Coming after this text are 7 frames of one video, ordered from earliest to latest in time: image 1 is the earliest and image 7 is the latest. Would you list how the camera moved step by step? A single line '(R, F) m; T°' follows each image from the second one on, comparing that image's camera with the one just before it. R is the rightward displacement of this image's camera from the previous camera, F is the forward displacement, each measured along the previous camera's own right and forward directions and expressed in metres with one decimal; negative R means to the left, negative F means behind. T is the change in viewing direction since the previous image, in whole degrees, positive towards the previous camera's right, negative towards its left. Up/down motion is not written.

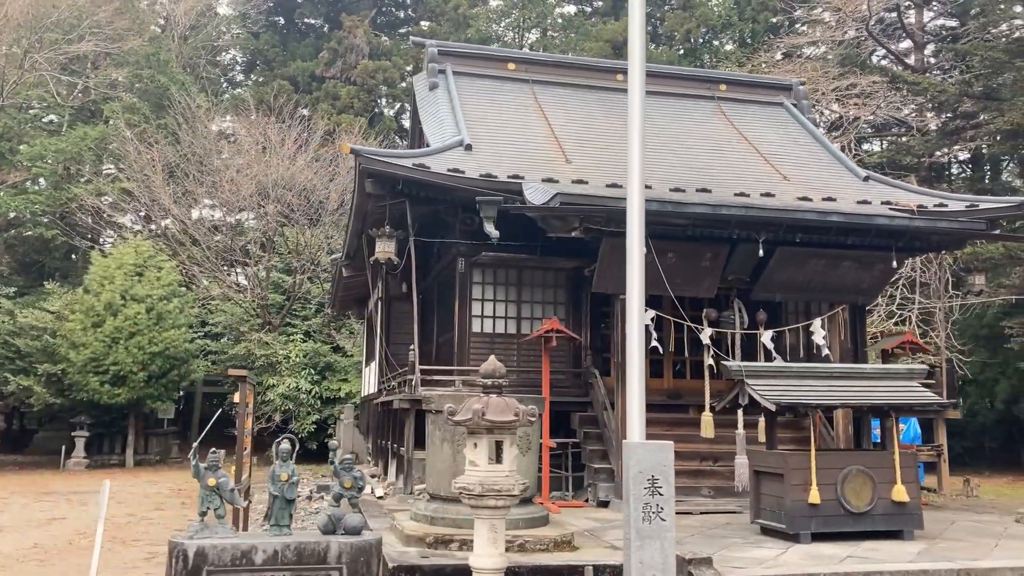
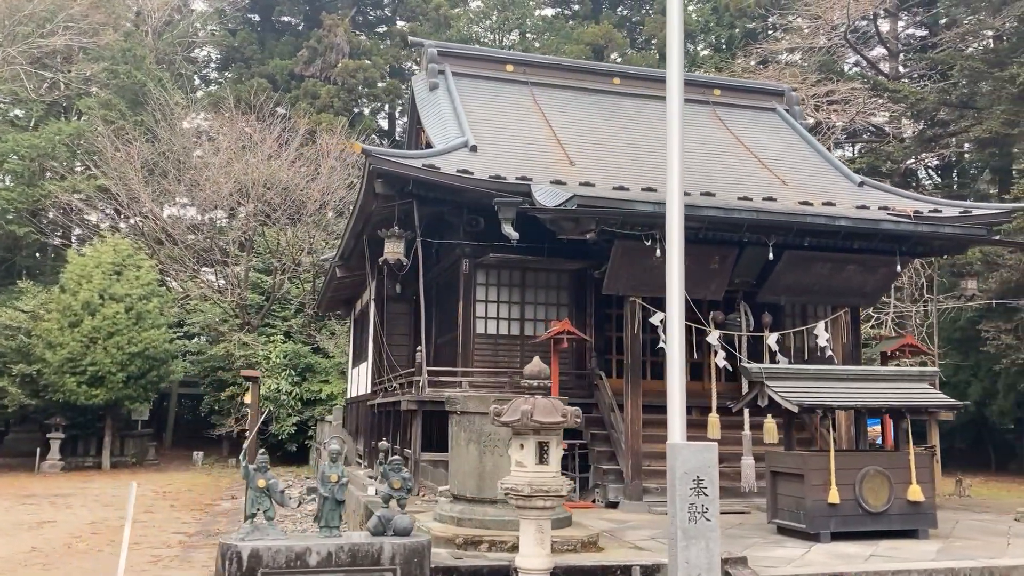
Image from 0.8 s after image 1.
(-0.4, 0.0) m; +2°
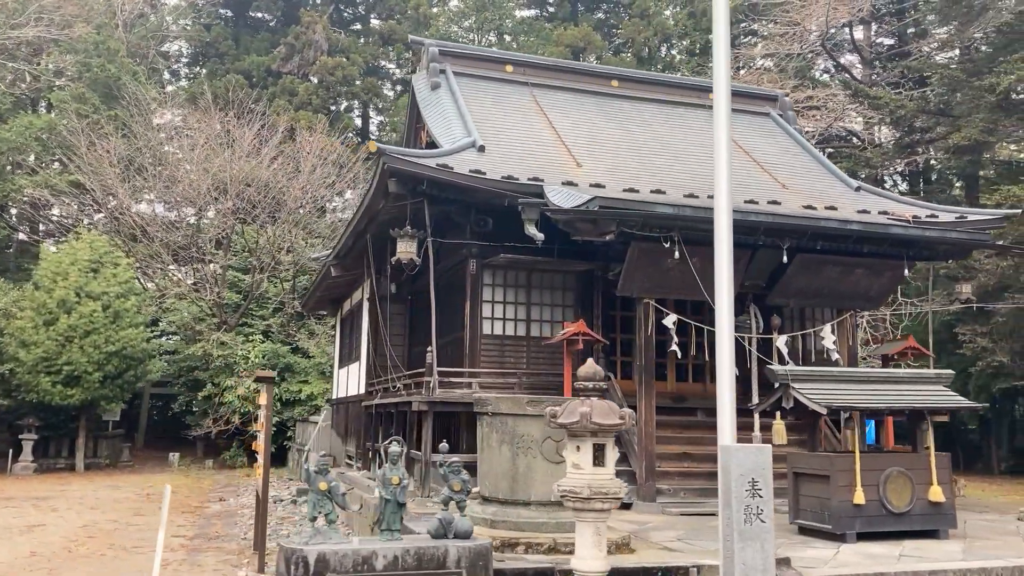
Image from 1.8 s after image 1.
(-0.5, 0.0) m; +2°
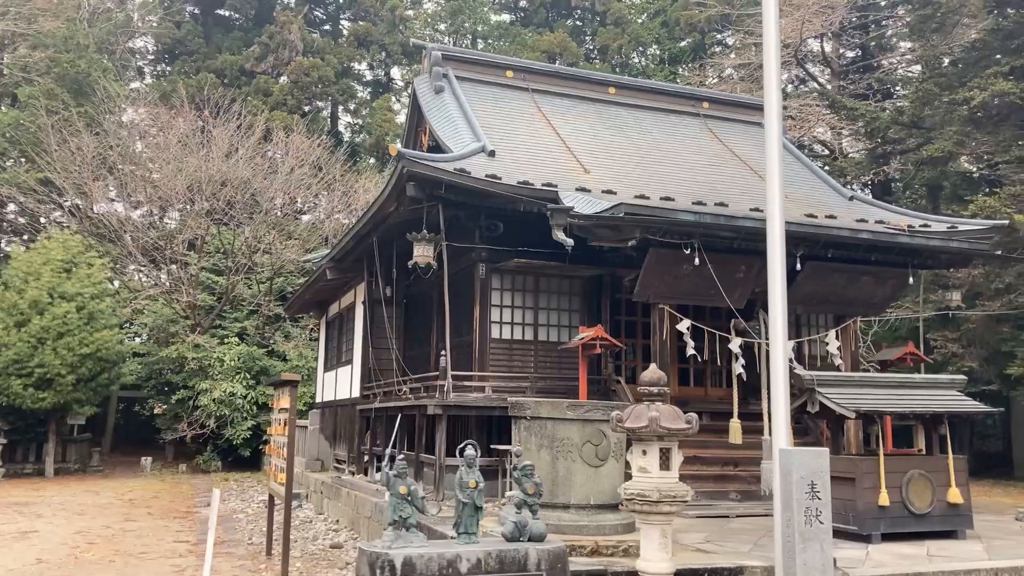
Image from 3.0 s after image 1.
(-0.6, 0.0) m; +3°
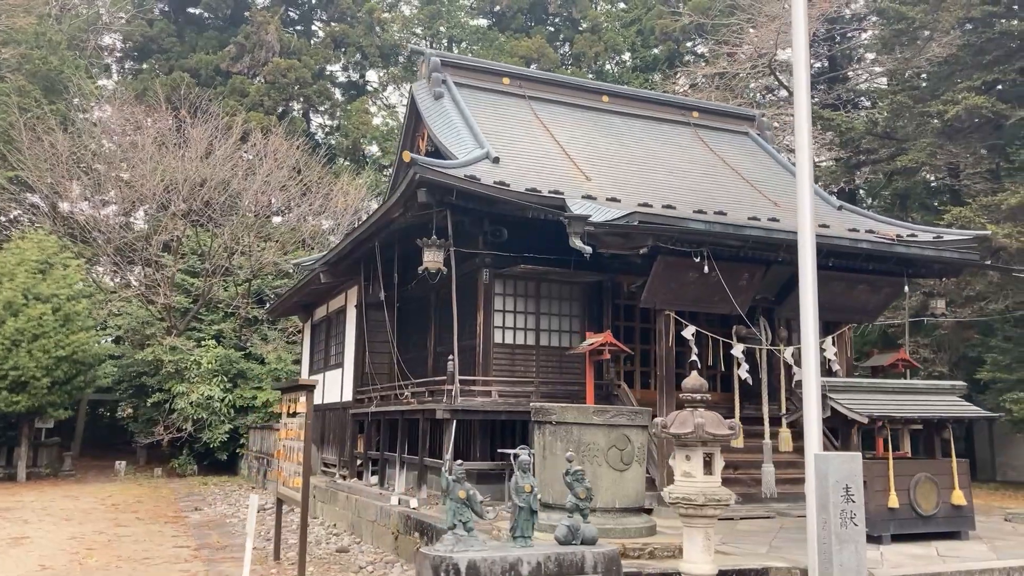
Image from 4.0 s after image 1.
(-0.4, -0.1) m; +2°
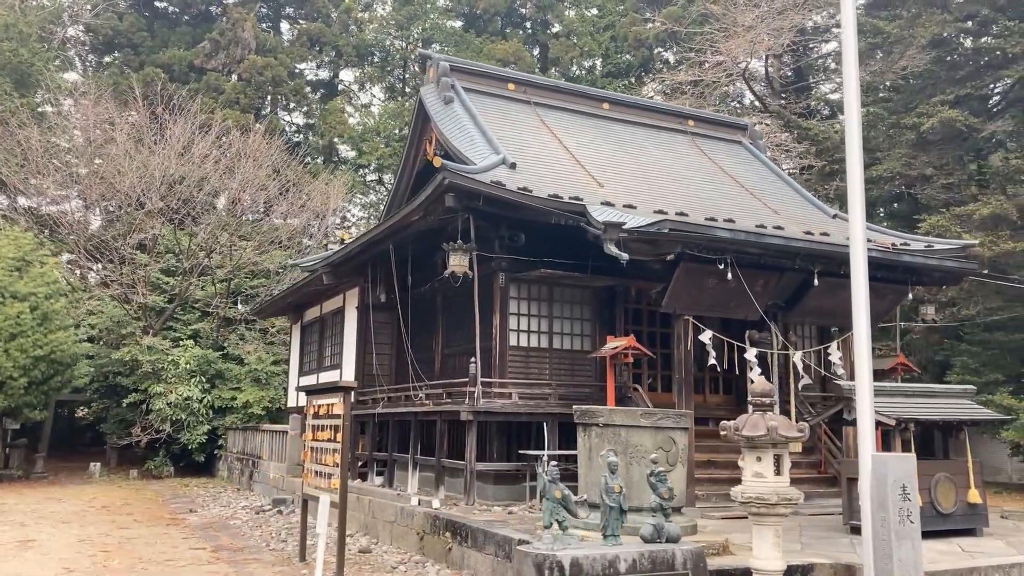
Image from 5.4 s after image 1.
(-0.7, -0.1) m; +3°
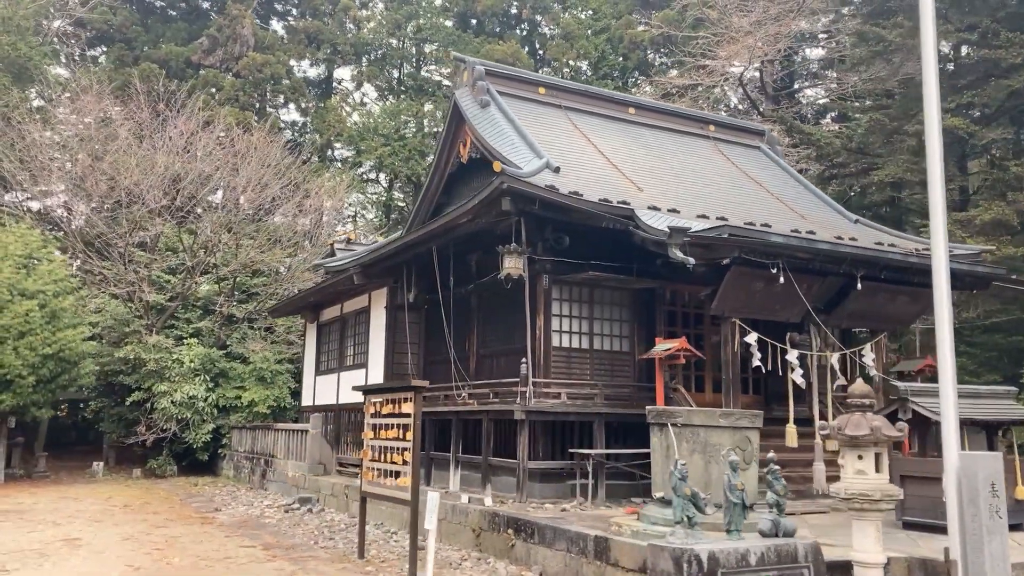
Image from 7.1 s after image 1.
(-0.8, -0.2) m; +1°
